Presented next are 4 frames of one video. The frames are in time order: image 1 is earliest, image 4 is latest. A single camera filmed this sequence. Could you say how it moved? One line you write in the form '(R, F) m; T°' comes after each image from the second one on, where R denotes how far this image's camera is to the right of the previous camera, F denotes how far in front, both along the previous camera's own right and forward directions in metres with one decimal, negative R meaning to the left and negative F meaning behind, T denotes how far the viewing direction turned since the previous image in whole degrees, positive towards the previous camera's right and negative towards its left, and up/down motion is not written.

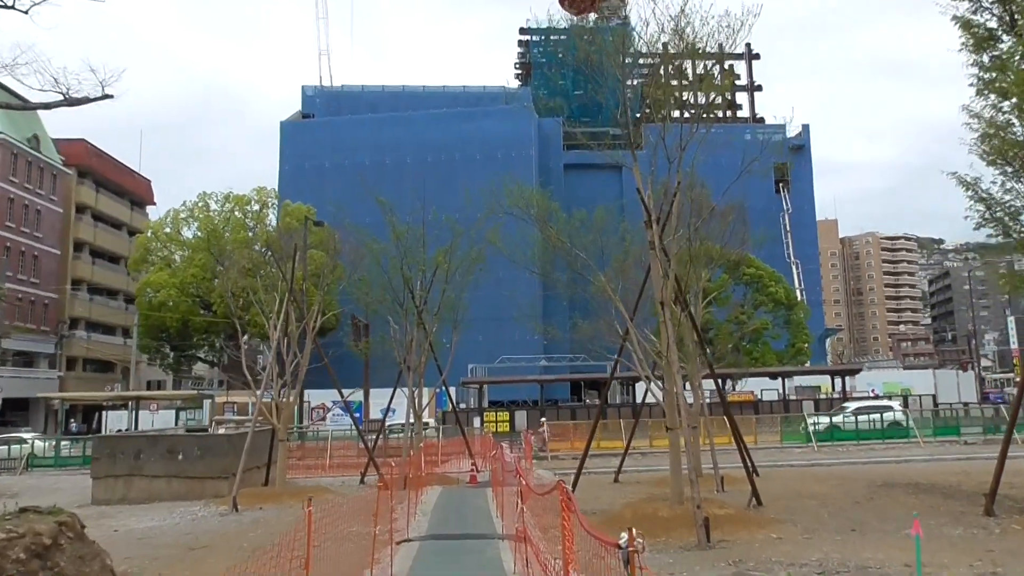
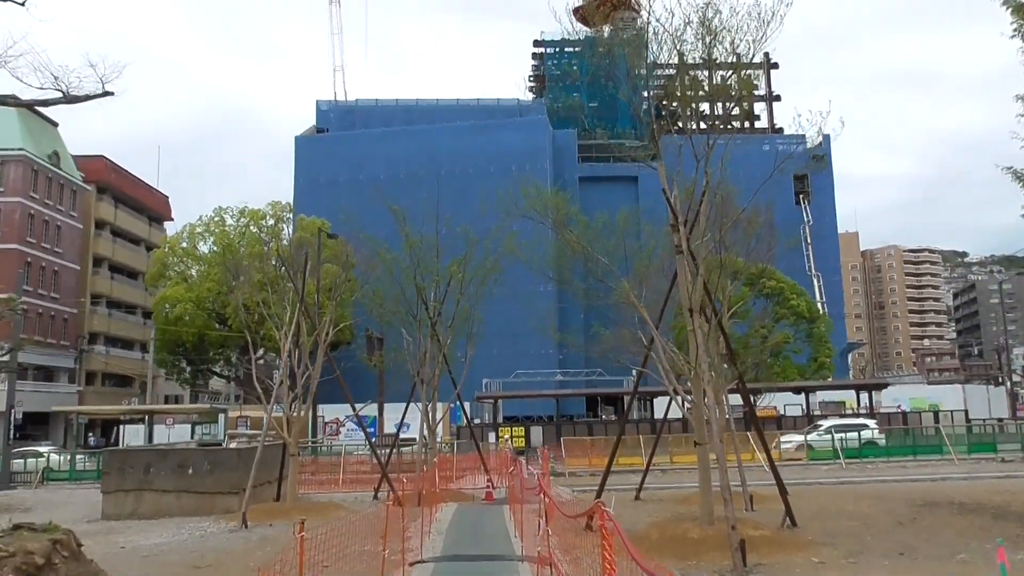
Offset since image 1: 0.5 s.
(0.0, +0.6) m; -1°
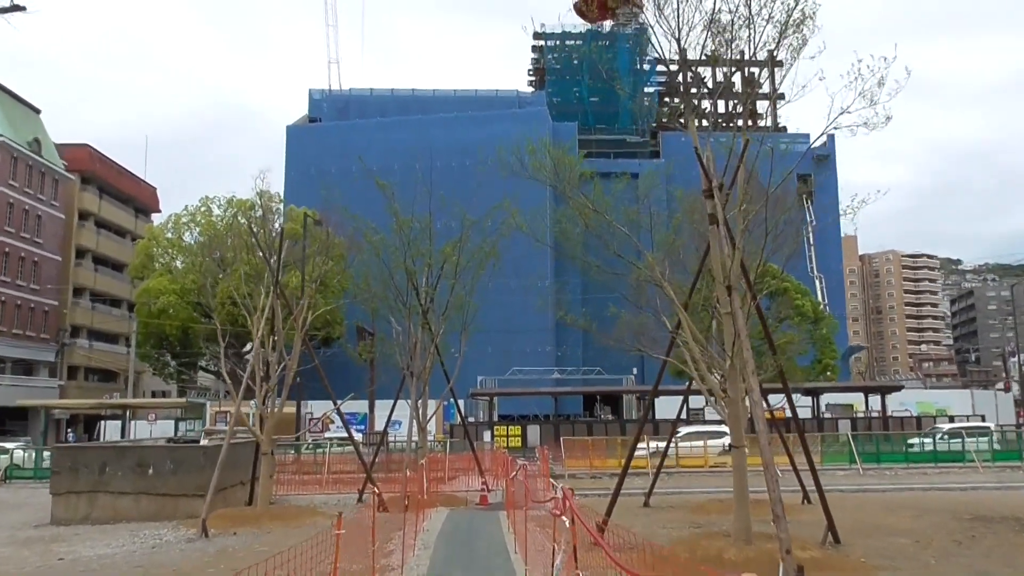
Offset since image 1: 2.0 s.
(-0.1, +1.8) m; 0°
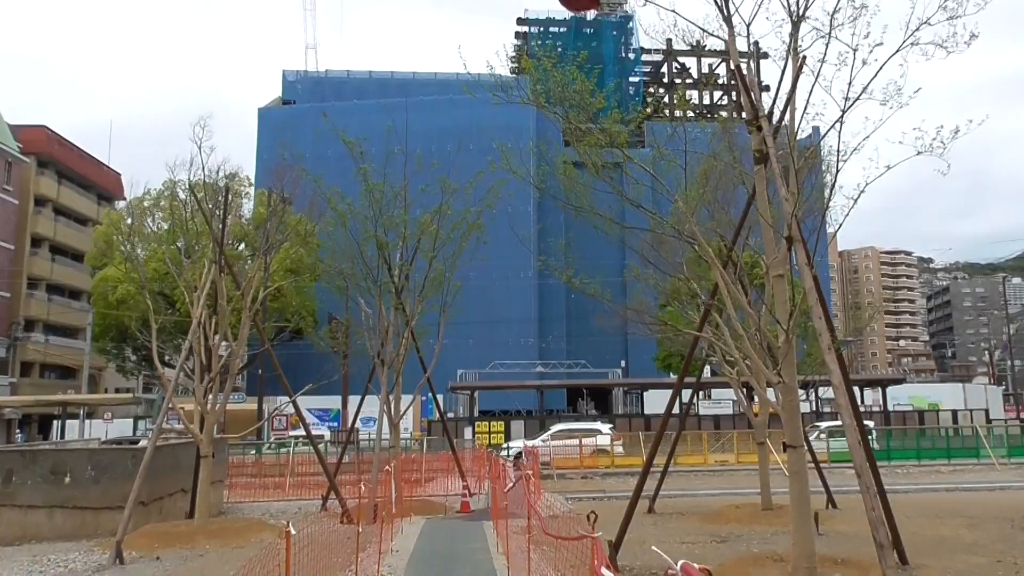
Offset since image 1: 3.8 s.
(-0.1, +2.3) m; +2°
